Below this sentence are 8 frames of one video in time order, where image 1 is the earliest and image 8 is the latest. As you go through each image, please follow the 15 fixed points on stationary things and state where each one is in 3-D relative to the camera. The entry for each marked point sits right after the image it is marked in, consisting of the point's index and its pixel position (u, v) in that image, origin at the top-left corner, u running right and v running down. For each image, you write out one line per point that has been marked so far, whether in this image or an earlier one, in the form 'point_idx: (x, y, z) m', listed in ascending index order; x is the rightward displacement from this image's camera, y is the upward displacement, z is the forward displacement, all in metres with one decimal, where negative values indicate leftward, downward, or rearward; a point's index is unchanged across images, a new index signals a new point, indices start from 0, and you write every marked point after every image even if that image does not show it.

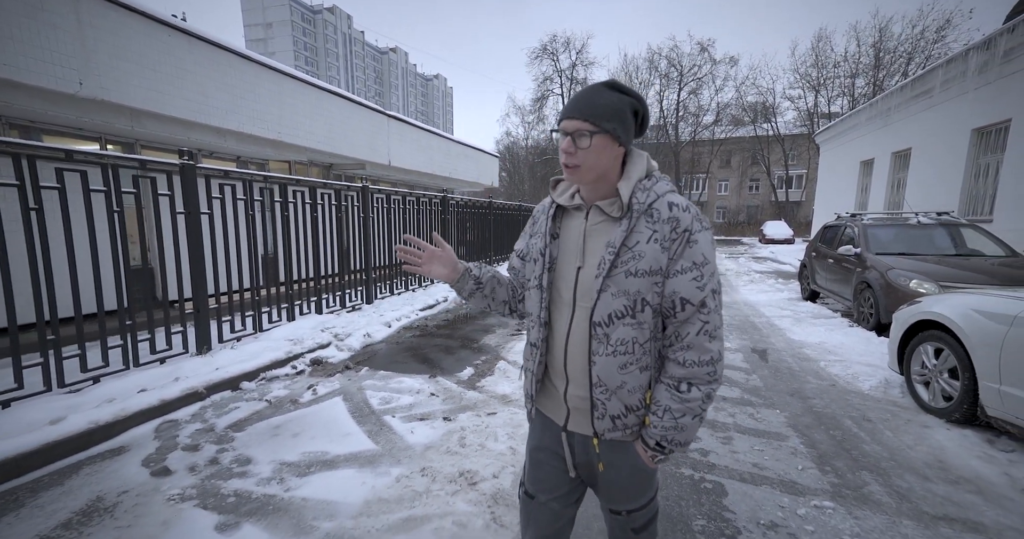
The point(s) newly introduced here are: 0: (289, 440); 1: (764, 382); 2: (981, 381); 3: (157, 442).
0: (-1.6, -1.3, +3.2) m
1: (+2.6, -1.1, +4.4) m
2: (+3.3, -0.8, +3.1) m
3: (-2.5, -1.2, +3.1) m
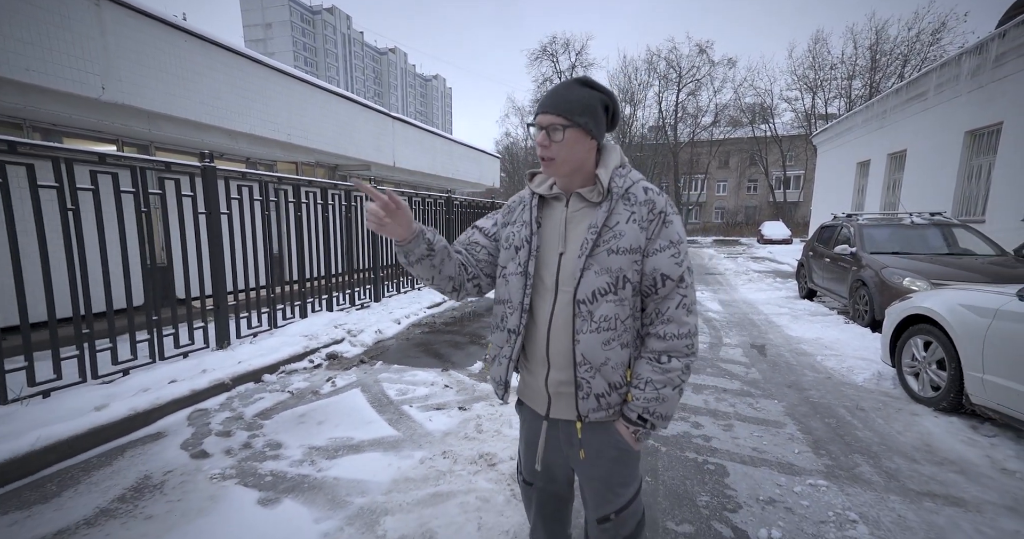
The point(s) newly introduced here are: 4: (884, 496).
0: (-1.5, -1.2, +3.4) m
1: (+2.7, -1.1, +4.6) m
2: (+3.4, -0.8, +3.3) m
3: (-2.4, -1.2, +3.3) m
4: (+2.1, -1.3, +2.5) m
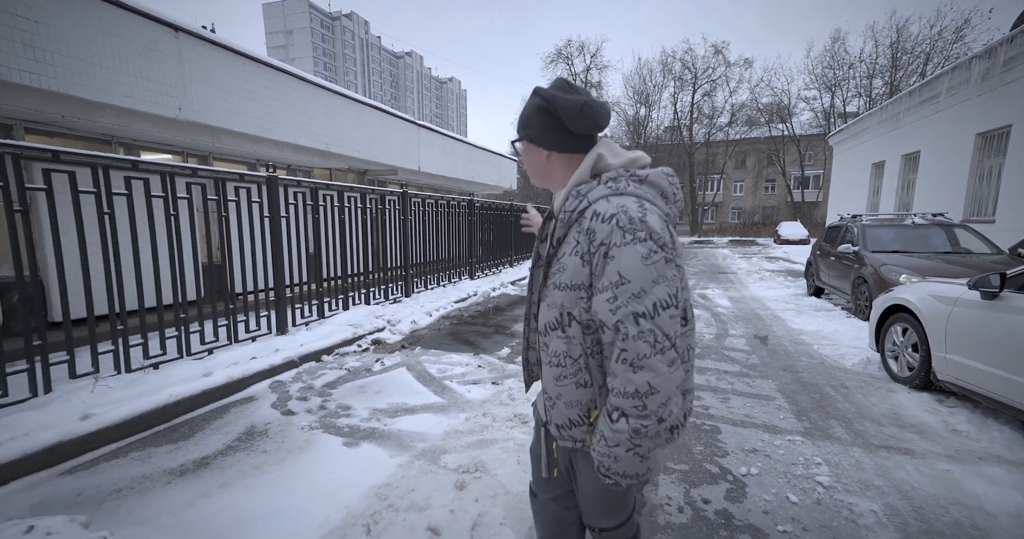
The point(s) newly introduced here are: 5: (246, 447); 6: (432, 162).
0: (-1.3, -1.2, +4.0) m
1: (+3.0, -1.1, +5.1) m
2: (+3.7, -0.7, +3.8) m
3: (-2.2, -1.2, +4.0) m
4: (+2.4, -1.2, +3.1) m
5: (-1.9, -1.2, +3.0) m
6: (-2.5, +3.3, +13.3) m
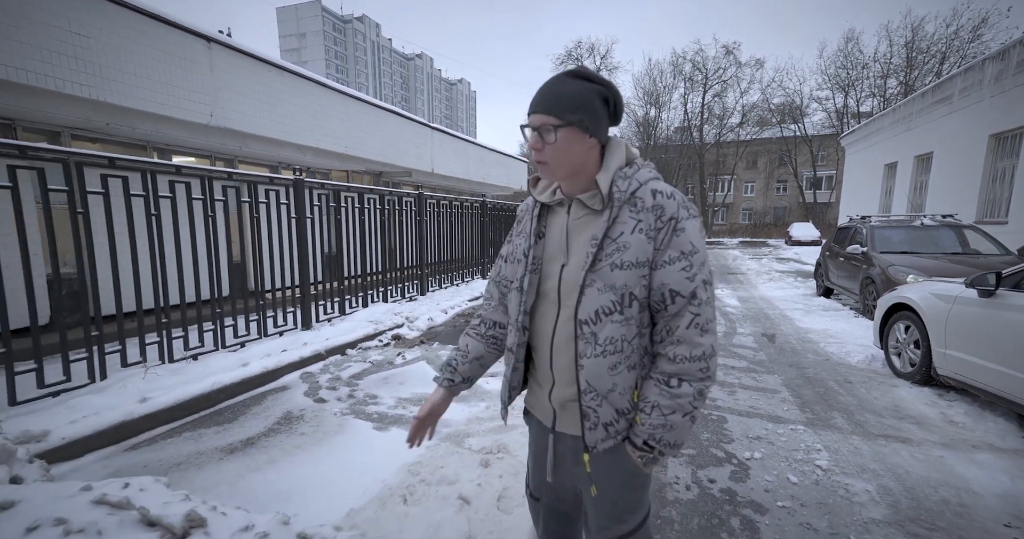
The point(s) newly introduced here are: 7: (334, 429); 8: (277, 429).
0: (-1.1, -1.2, +4.3) m
1: (+3.1, -1.1, +5.3) m
2: (+3.8, -0.7, +3.9) m
3: (-2.0, -1.1, +4.2) m
4: (+2.5, -1.2, +3.2) m
5: (-1.7, -1.2, +3.3) m
6: (-2.1, +3.3, +13.6) m
7: (-1.4, -1.2, +3.3) m
8: (-1.8, -1.2, +3.3) m
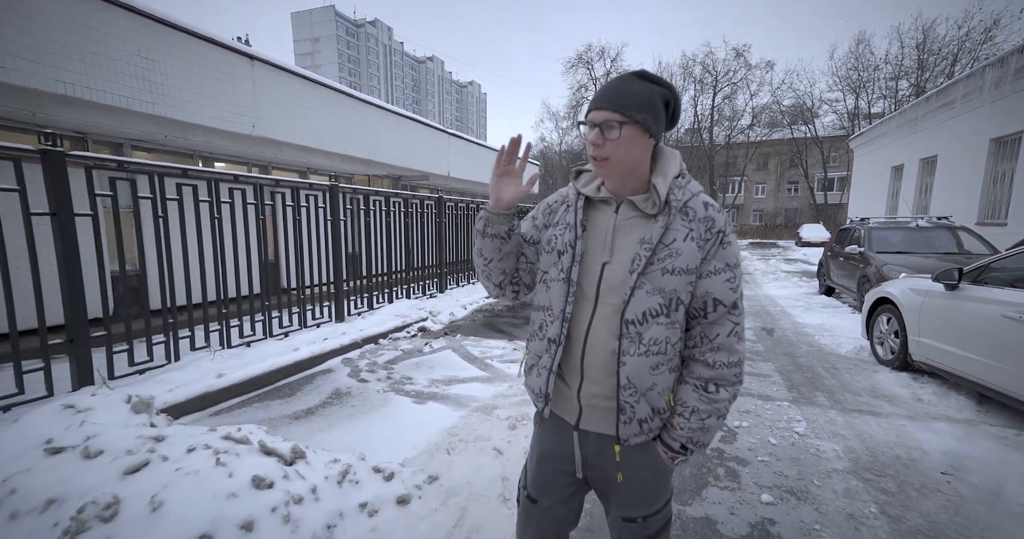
0: (-0.9, -1.1, +4.8) m
1: (+3.4, -1.0, +5.8) m
2: (+4.0, -0.7, +4.4) m
3: (-1.8, -1.1, +4.8) m
4: (+2.7, -1.2, +3.7) m
5: (-1.6, -1.2, +3.9) m
6: (-1.7, +3.3, +14.2) m
7: (-1.2, -1.2, +3.9) m
8: (-1.6, -1.2, +3.9) m
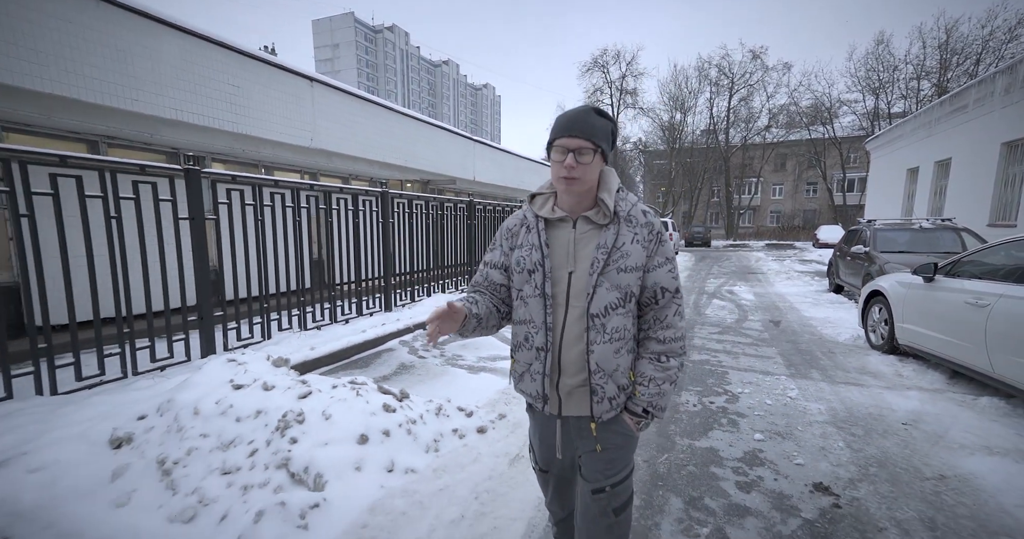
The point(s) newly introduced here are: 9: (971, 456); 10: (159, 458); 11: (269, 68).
0: (-0.5, -1.1, +5.6) m
1: (+3.8, -1.0, +6.4) m
2: (+4.5, -0.6, +5.0) m
3: (-1.4, -1.0, +5.6) m
4: (+3.1, -1.1, +4.4) m
5: (-1.1, -1.1, +4.7) m
6: (-0.9, +3.4, +15.0) m
7: (-0.8, -1.1, +4.7) m
8: (-1.2, -1.1, +4.7) m
9: (+3.0, -1.2, +2.8) m
10: (-2.0, -1.1, +2.5) m
11: (-4.0, +3.3, +7.1) m
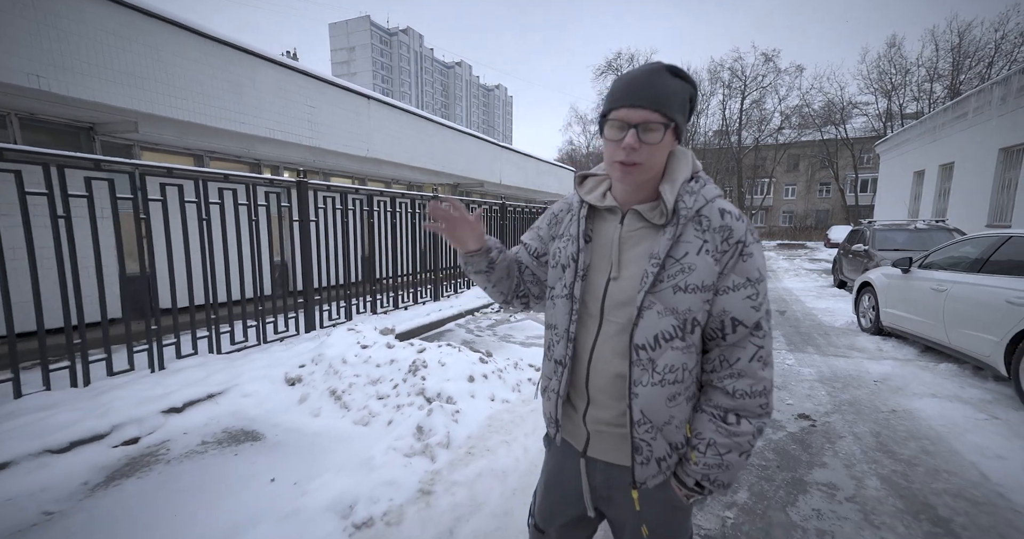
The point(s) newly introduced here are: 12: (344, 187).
0: (+0.1, -1.0, +6.6) m
1: (+4.5, -0.9, +7.3) m
2: (+5.0, -0.5, +5.9) m
3: (-0.8, -0.9, +6.6) m
4: (+3.7, -1.1, +5.3) m
5: (-0.6, -1.0, +5.7) m
6: (-0.1, +3.5, +16.0) m
7: (-0.2, -1.0, +5.7) m
8: (-0.6, -1.0, +5.7) m
9: (+3.5, -1.1, +3.8) m
10: (-1.5, -1.0, +3.5) m
11: (-3.4, +3.4, +8.2) m
12: (-2.3, +1.2, +5.9) m
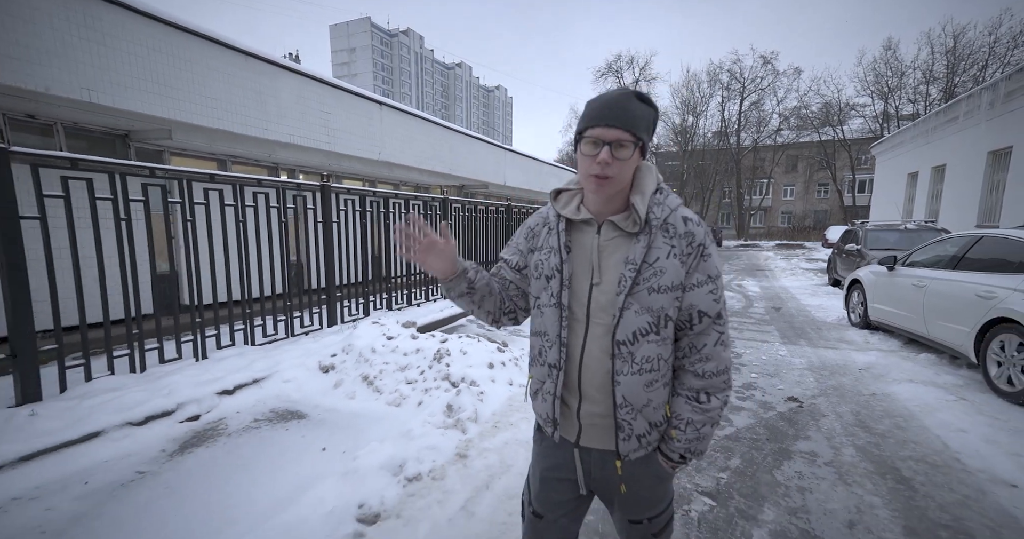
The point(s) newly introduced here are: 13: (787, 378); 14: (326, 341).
0: (+0.3, -0.9, +7.0) m
1: (+4.6, -0.9, +7.7) m
2: (+5.2, -0.5, +6.3) m
3: (-0.6, -0.9, +7.0) m
4: (+3.8, -1.0, +5.7) m
5: (-0.4, -1.0, +6.1) m
6: (0.0, +3.5, +16.4) m
7: (-0.1, -1.0, +6.1) m
8: (-0.5, -1.0, +6.1) m
9: (+3.7, -1.1, +4.1) m
10: (-1.4, -1.0, +3.9) m
11: (-3.2, +3.4, +8.5) m
12: (-2.2, +1.2, +6.3) m
13: (+2.8, -1.1, +4.4) m
14: (-2.0, -0.8, +4.7) m
